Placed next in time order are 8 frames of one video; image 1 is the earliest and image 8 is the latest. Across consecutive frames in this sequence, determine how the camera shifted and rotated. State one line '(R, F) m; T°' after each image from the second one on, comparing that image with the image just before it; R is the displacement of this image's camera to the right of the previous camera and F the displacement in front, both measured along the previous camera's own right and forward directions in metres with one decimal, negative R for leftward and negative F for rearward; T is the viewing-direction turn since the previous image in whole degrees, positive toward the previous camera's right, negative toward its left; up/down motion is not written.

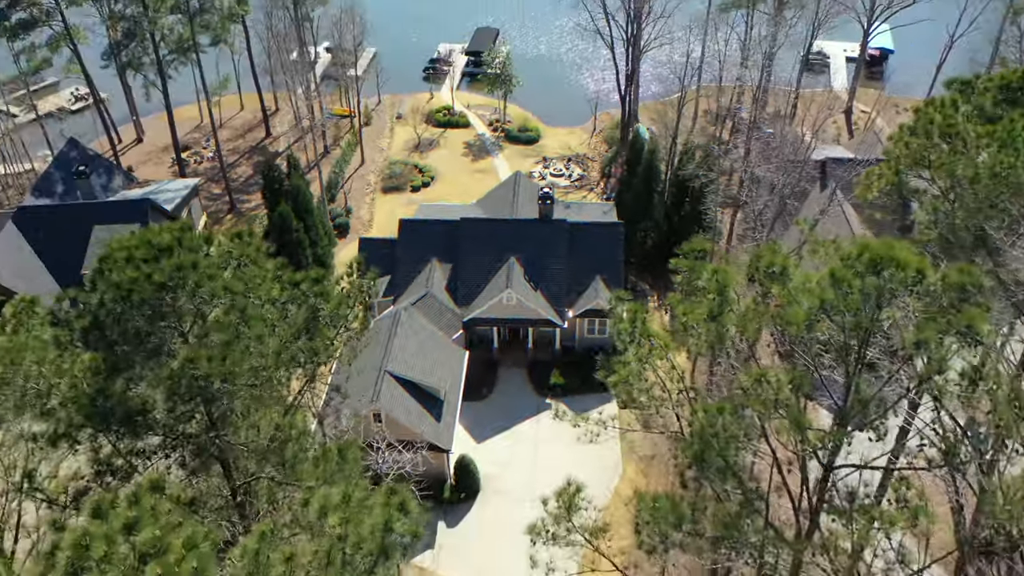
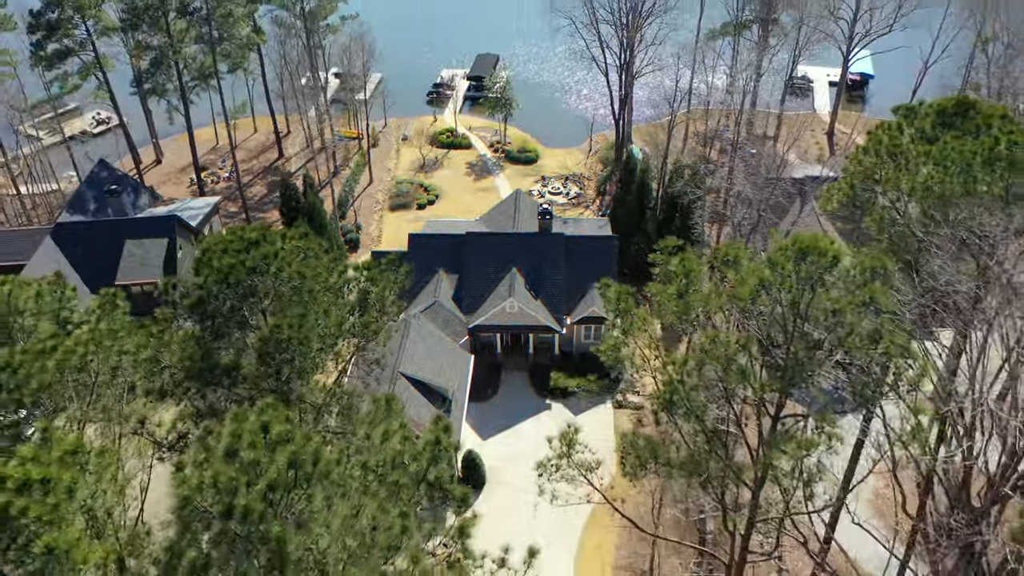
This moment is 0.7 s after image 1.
(-0.1, -1.8) m; 0°
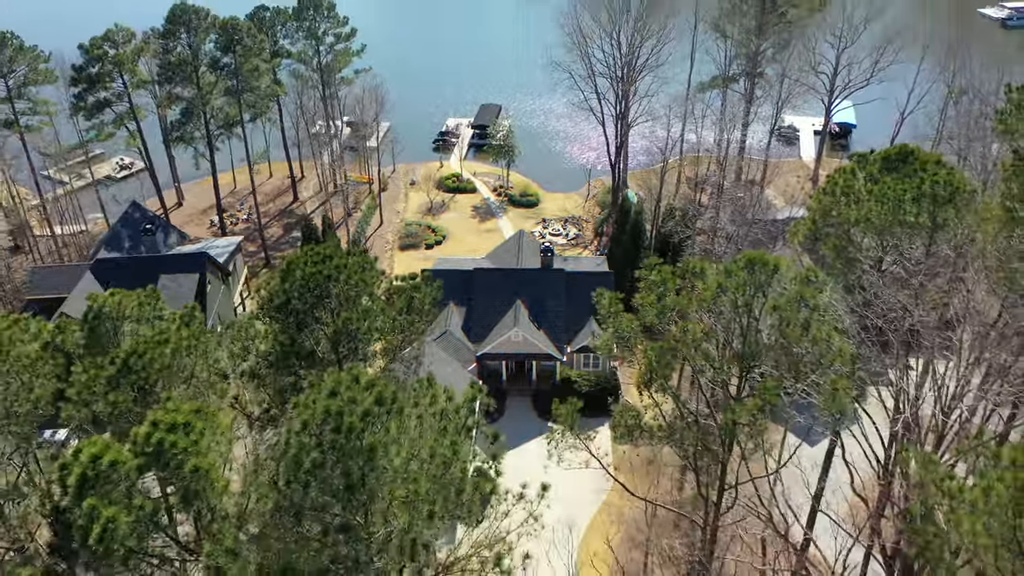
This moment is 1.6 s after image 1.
(-0.2, -2.0) m; 0°
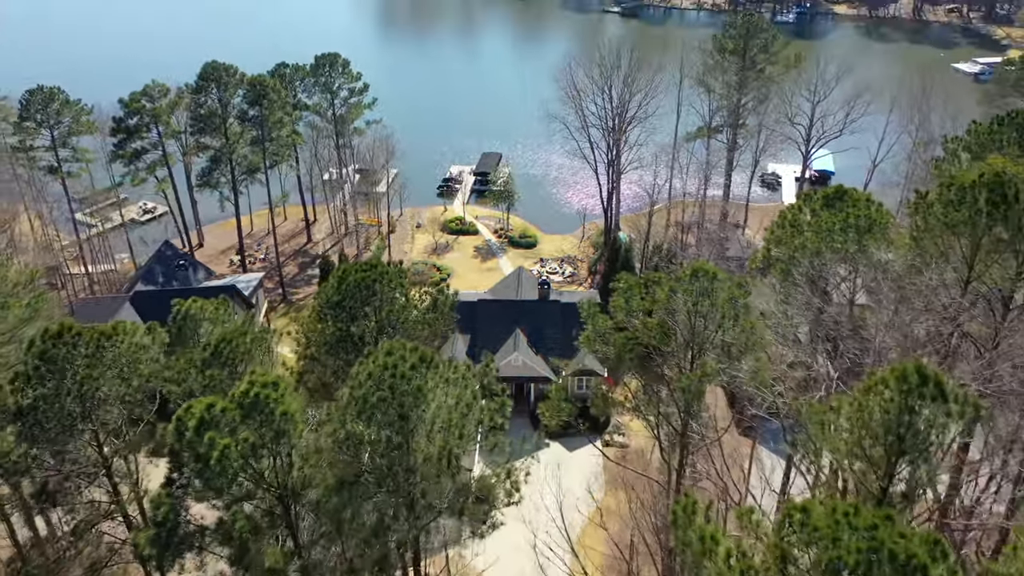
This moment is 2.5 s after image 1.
(0.0, -2.7) m; 0°
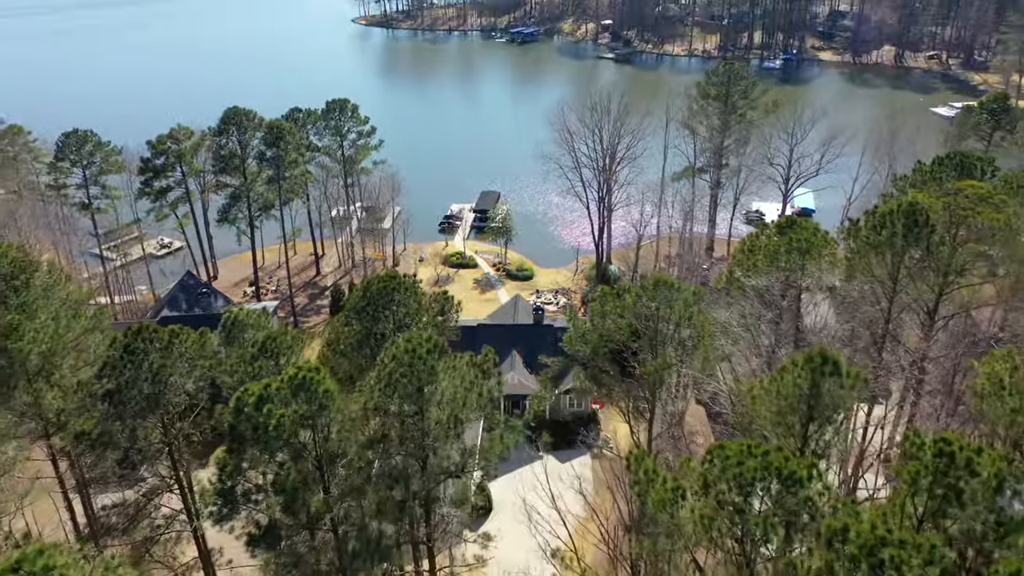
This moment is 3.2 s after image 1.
(+0.1, -2.6) m; 0°
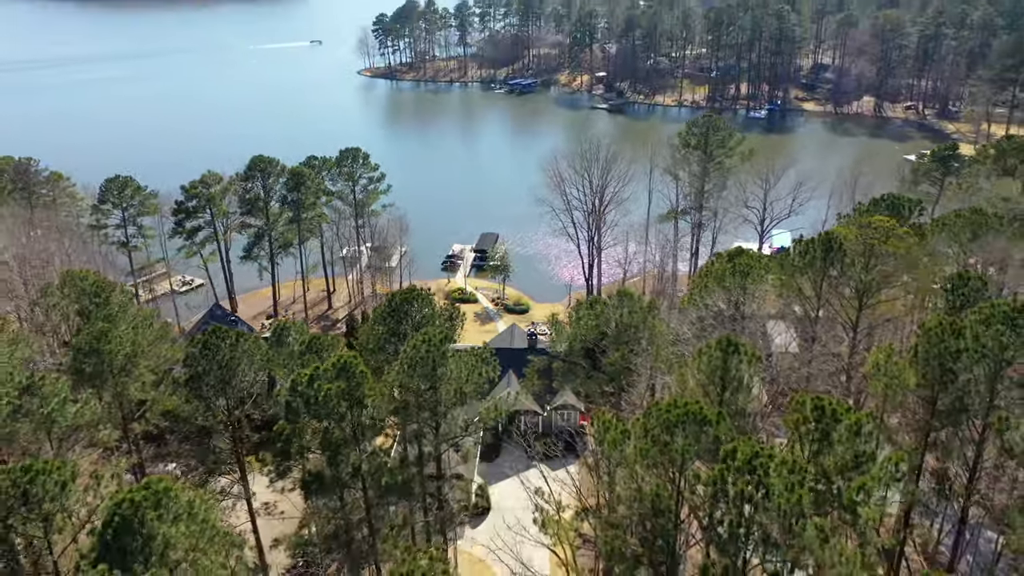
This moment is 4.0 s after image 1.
(+0.1, -3.8) m; 0°
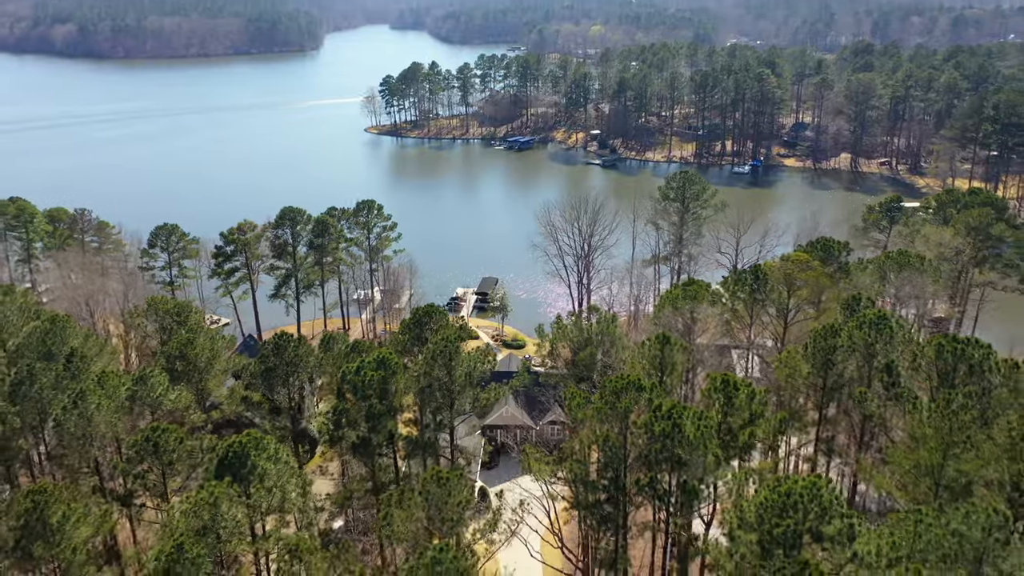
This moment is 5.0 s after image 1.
(+0.1, -5.6) m; 0°
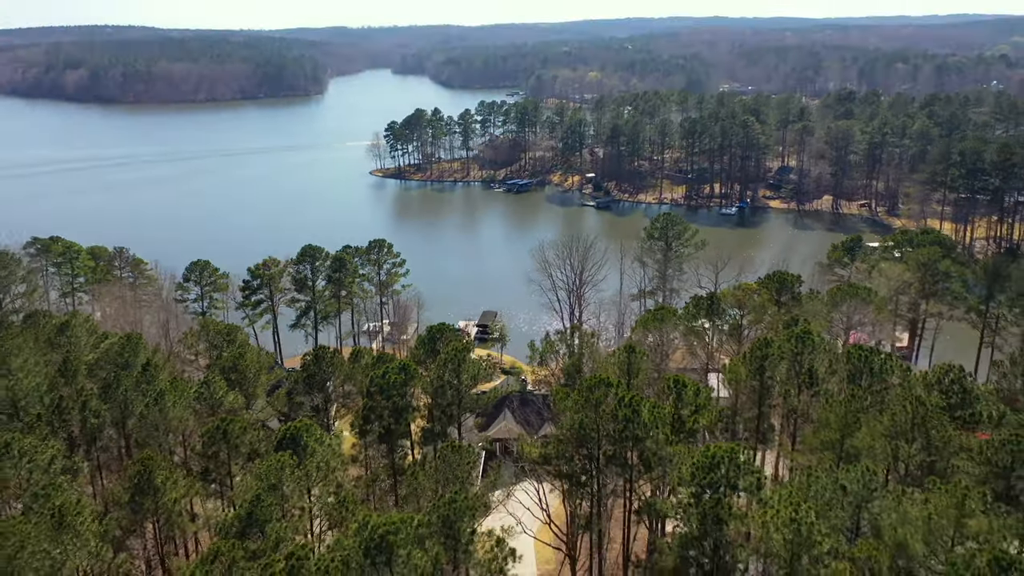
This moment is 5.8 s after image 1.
(+0.1, -5.2) m; 0°
